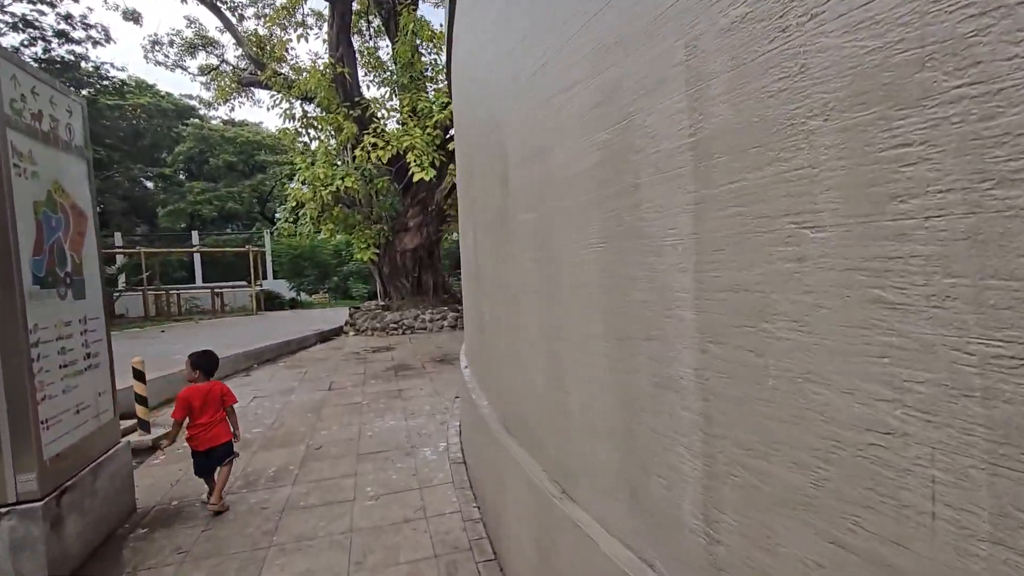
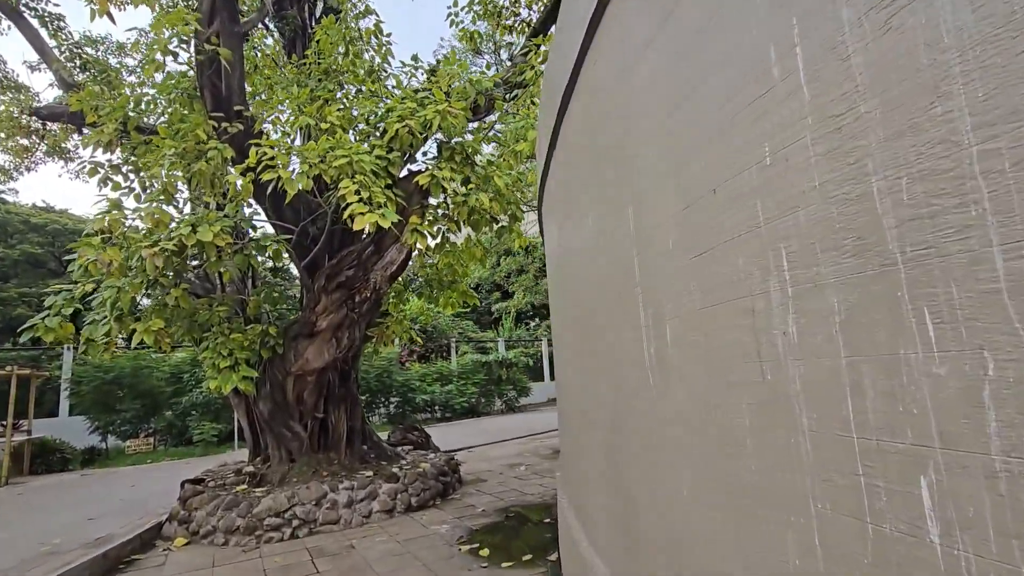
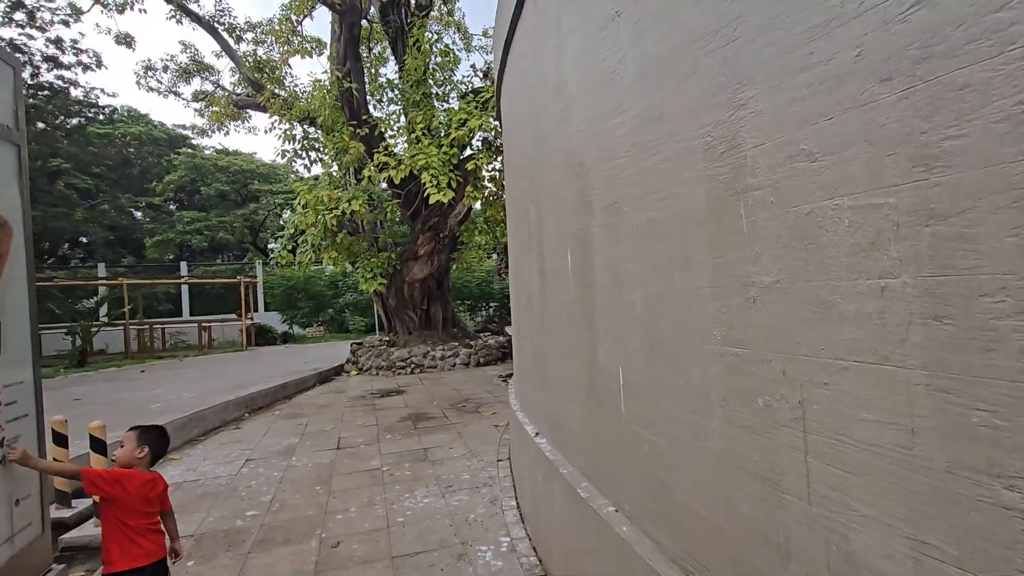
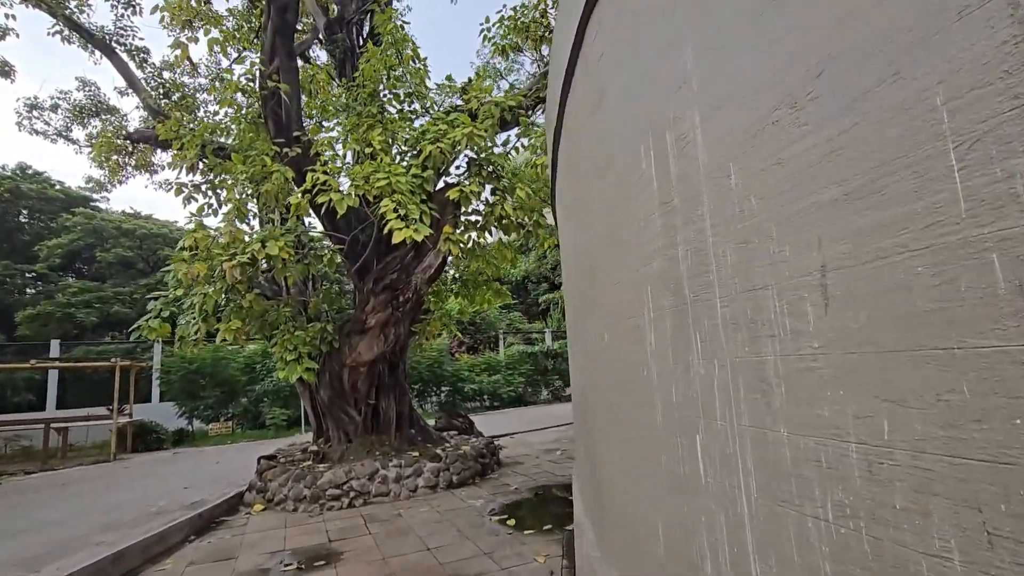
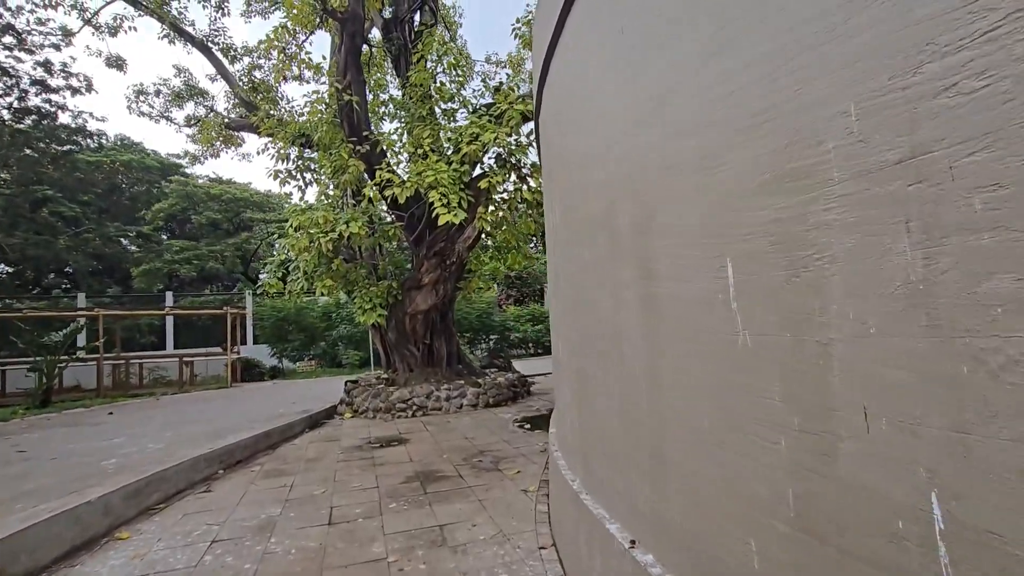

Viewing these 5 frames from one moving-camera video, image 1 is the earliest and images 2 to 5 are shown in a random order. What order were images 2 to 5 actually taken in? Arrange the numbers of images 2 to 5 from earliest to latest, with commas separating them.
3, 5, 4, 2
